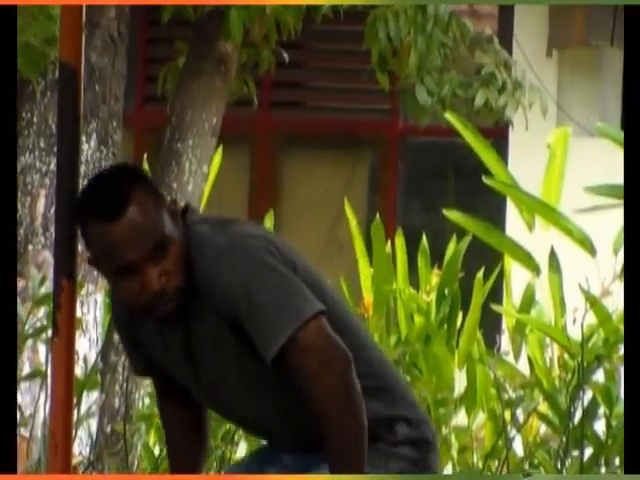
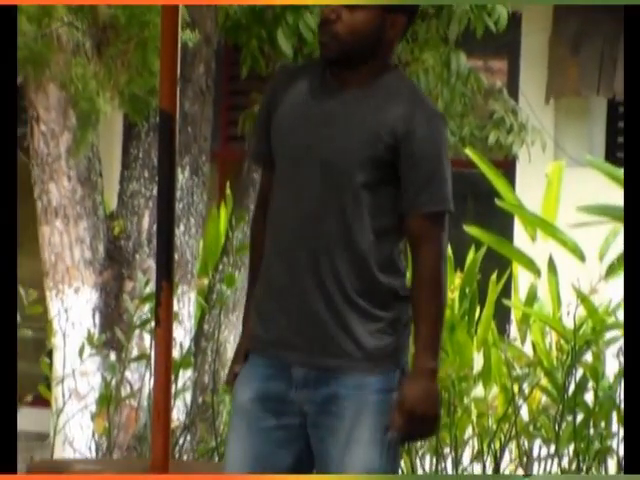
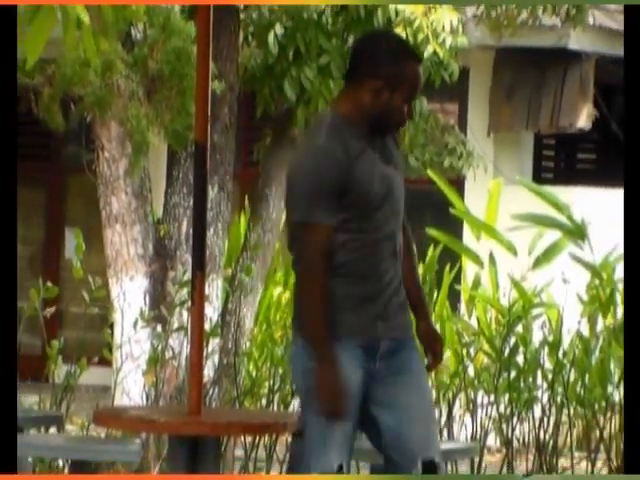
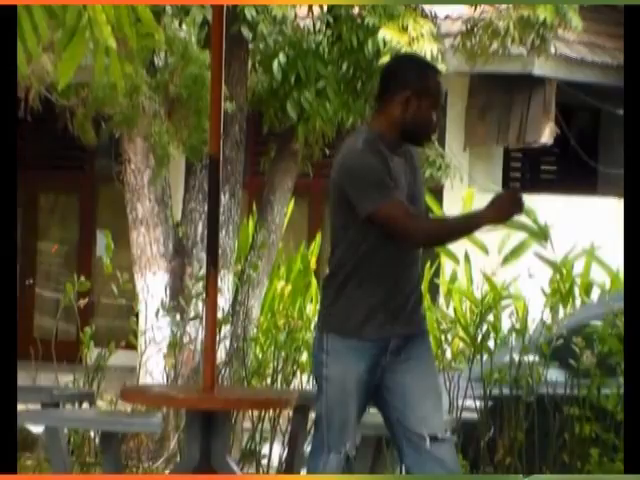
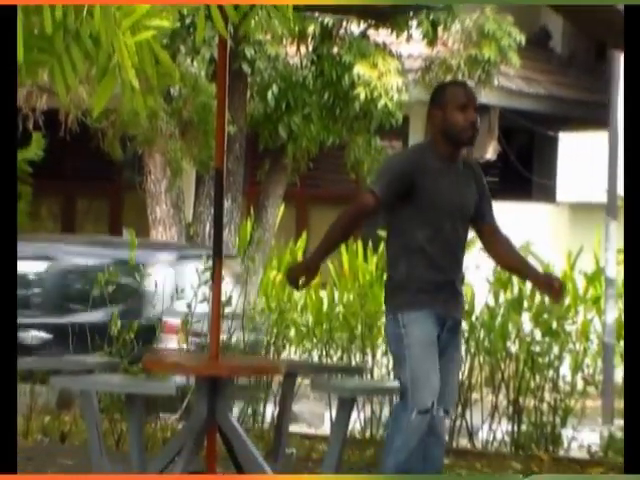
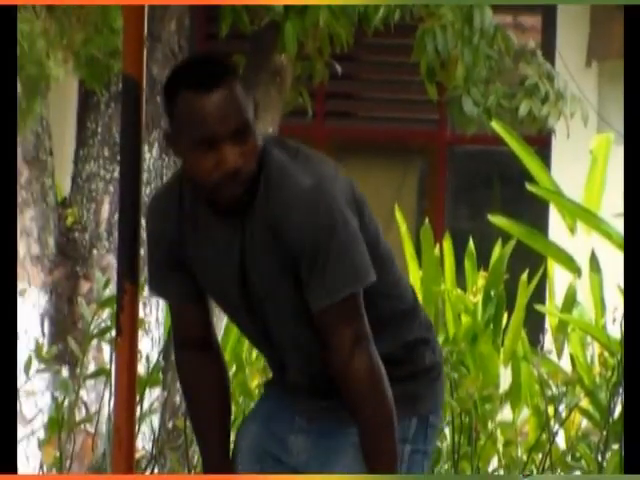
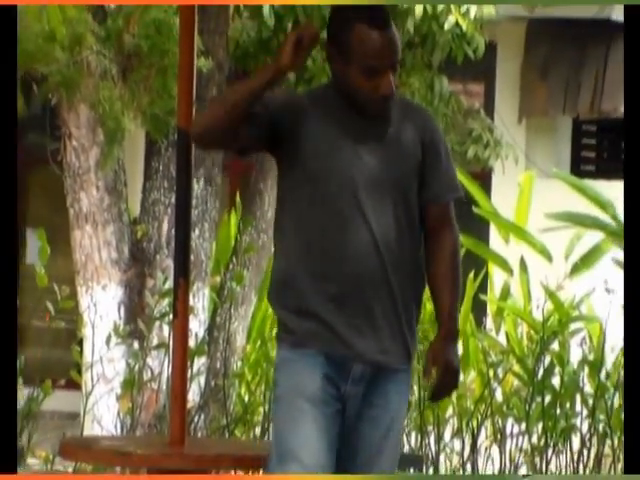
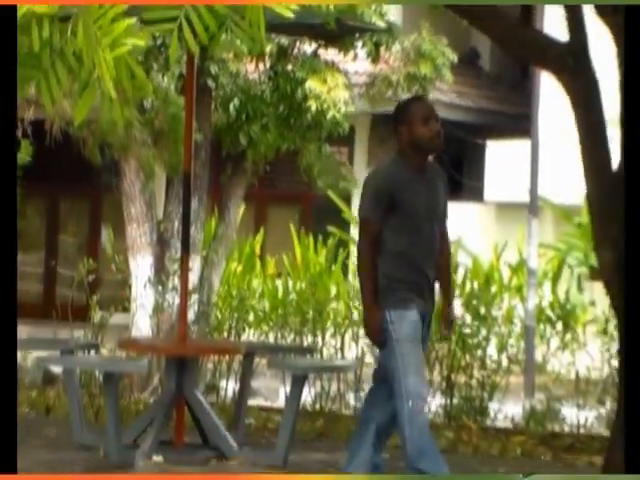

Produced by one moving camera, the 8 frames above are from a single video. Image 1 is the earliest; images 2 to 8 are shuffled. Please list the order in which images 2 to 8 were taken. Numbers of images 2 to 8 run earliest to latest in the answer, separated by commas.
6, 2, 7, 3, 4, 5, 8
